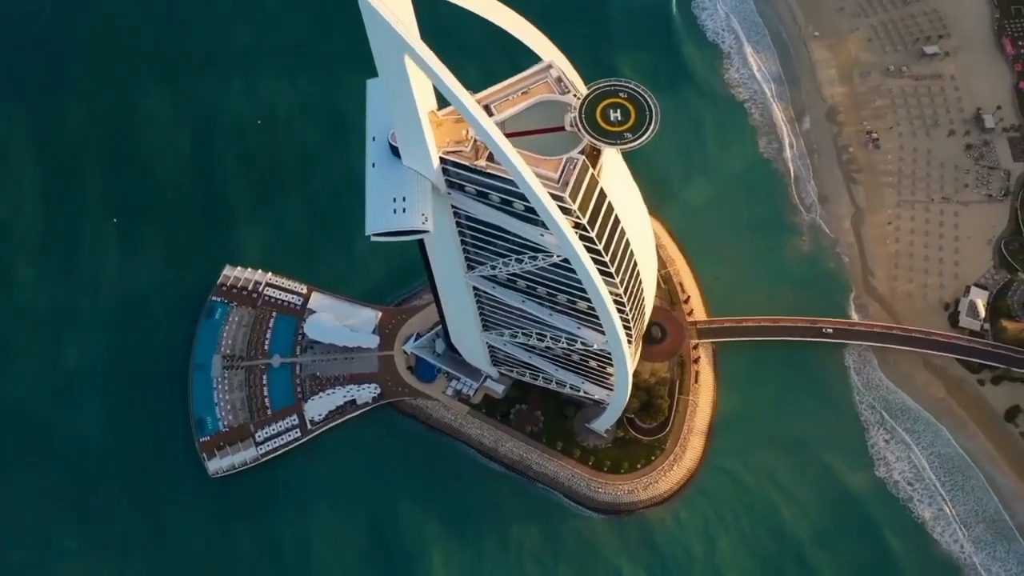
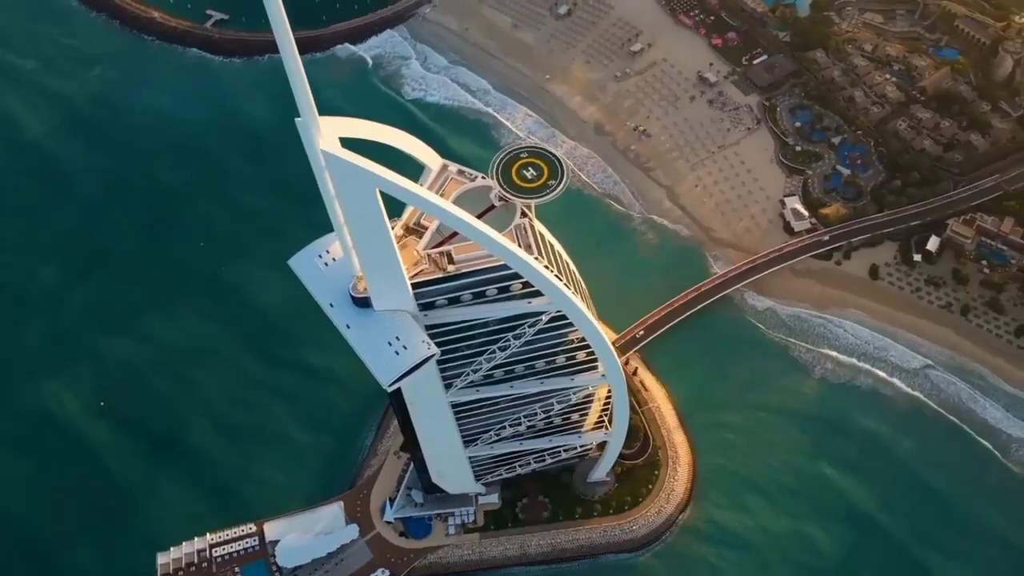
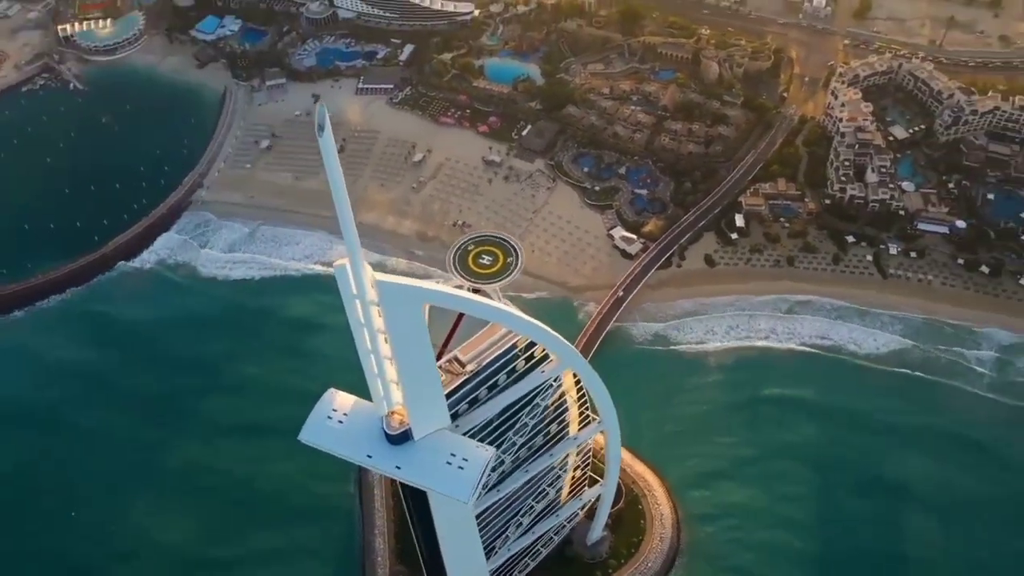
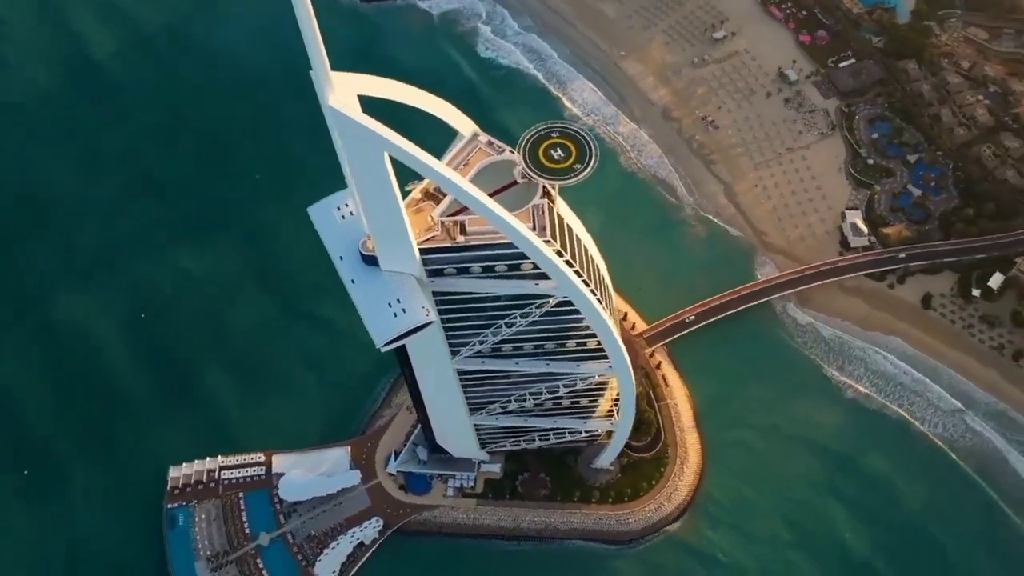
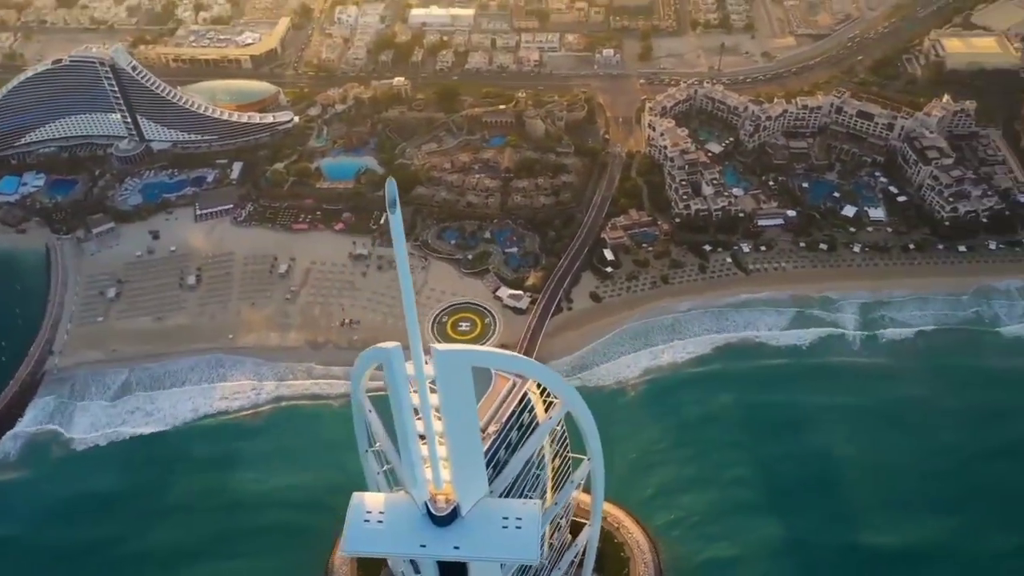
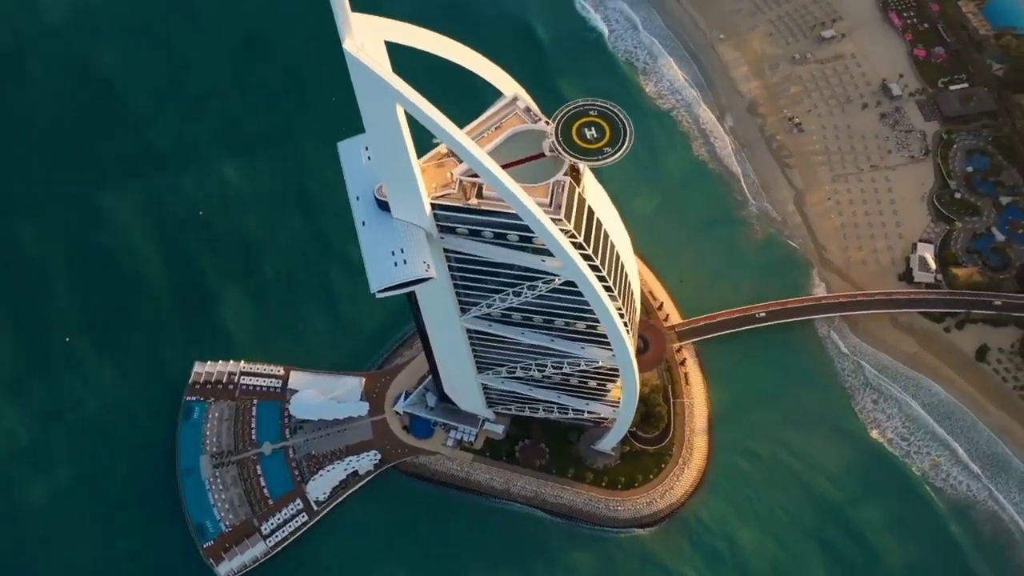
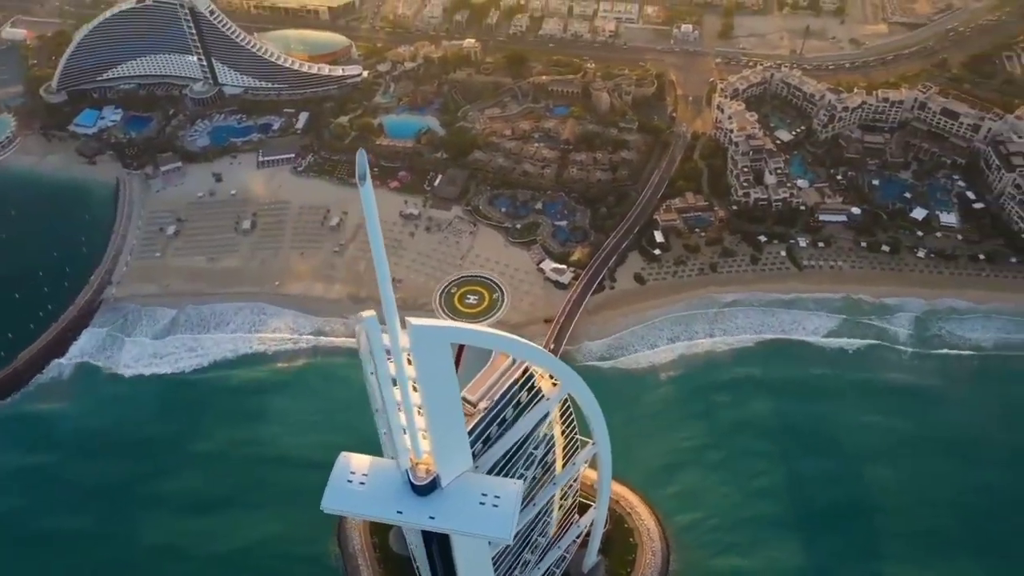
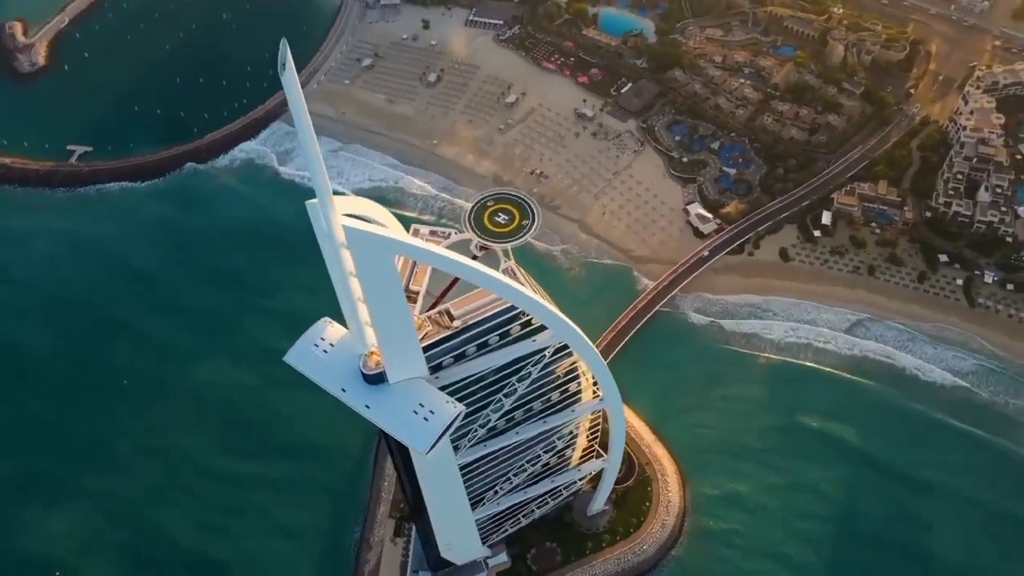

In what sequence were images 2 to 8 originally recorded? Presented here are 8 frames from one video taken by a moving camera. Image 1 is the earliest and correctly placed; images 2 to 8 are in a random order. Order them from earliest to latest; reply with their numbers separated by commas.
6, 4, 2, 8, 3, 7, 5
